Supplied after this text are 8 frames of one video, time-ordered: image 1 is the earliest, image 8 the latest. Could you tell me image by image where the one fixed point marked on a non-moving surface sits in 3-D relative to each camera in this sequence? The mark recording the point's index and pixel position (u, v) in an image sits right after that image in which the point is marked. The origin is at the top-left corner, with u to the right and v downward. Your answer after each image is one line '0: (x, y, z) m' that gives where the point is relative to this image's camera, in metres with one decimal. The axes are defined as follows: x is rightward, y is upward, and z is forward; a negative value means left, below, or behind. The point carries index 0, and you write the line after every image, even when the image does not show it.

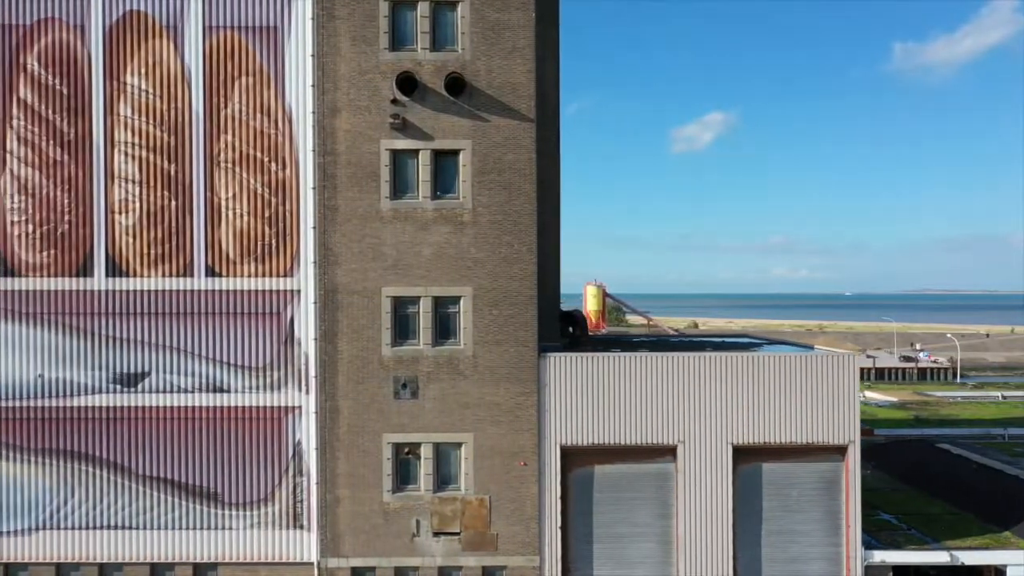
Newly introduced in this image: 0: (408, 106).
0: (-2.9, +5.0, +16.7) m
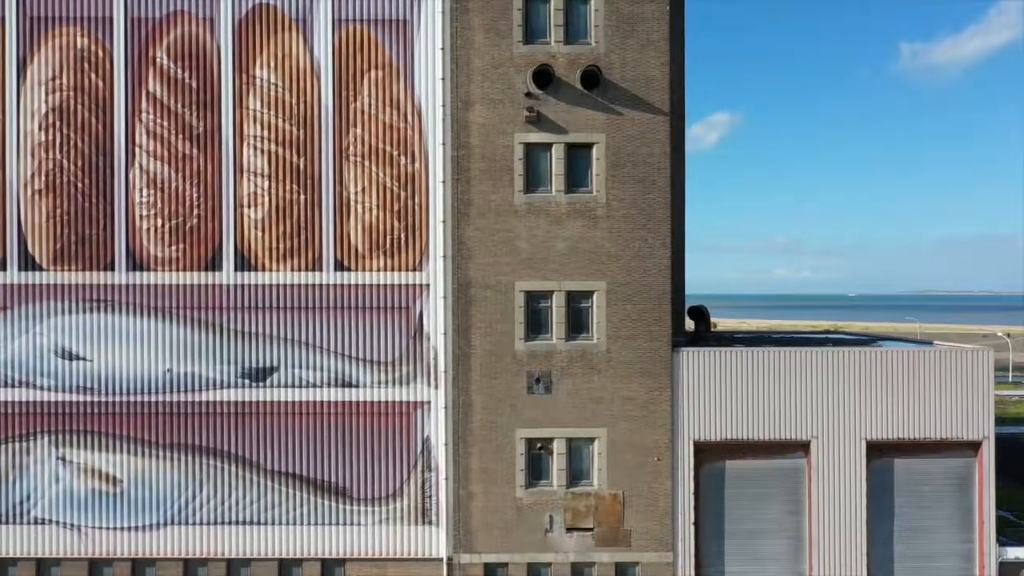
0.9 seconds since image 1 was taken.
0: (+0.8, +5.1, +16.6) m
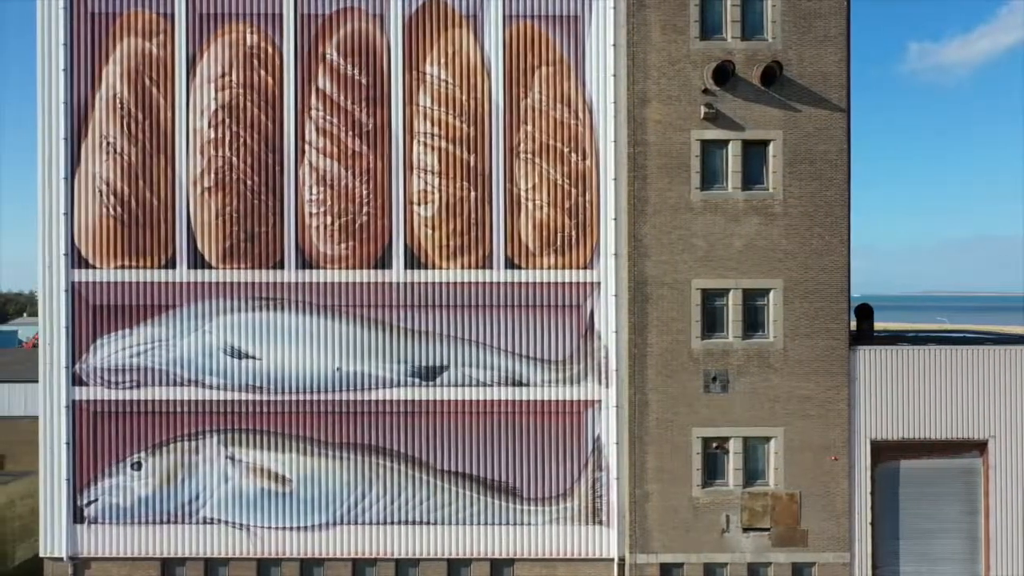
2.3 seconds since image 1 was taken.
0: (+5.6, +5.2, +16.5) m
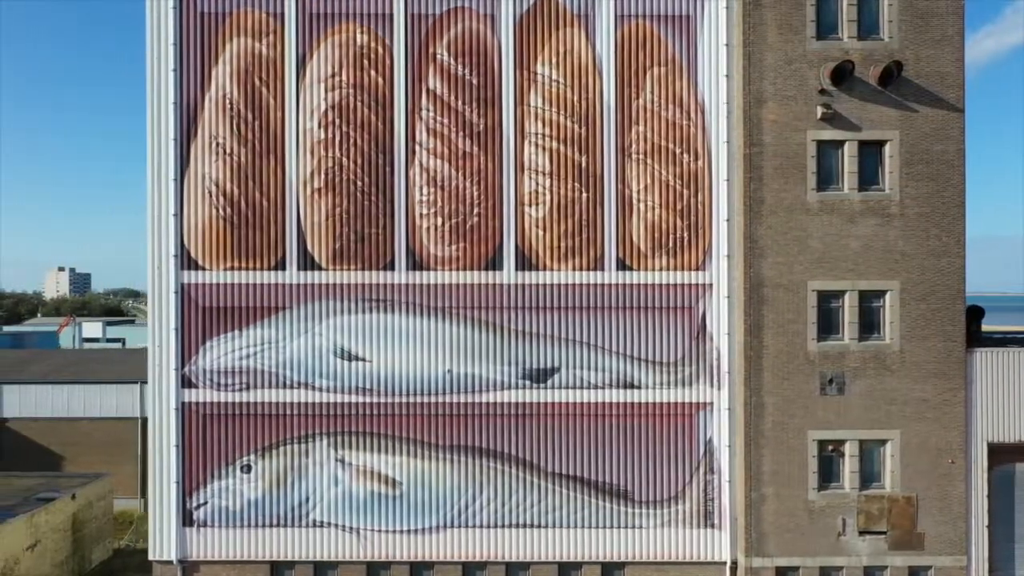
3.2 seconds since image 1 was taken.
0: (+8.7, +5.2, +16.4) m
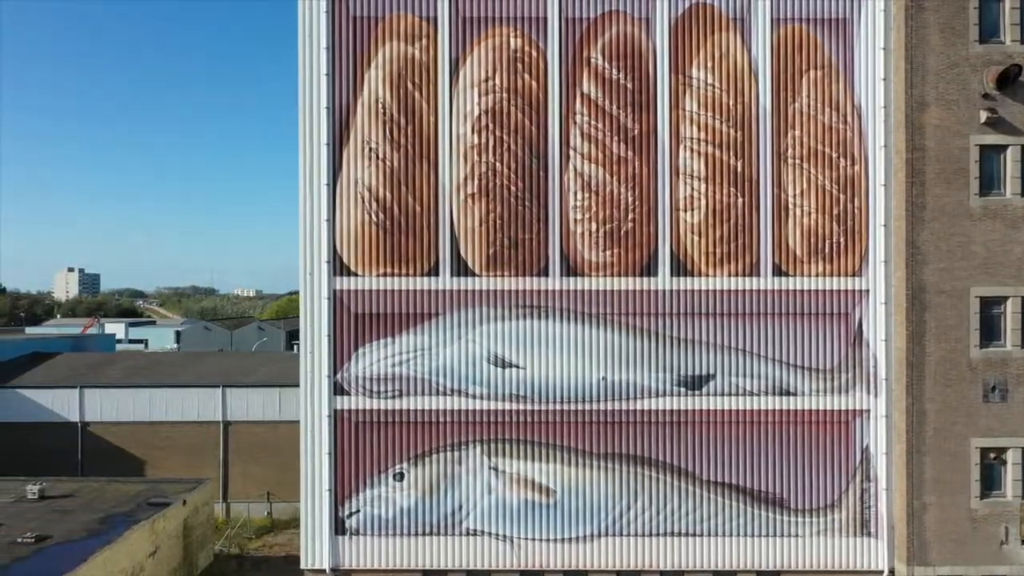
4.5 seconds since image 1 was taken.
0: (+13.0, +5.0, +16.2) m
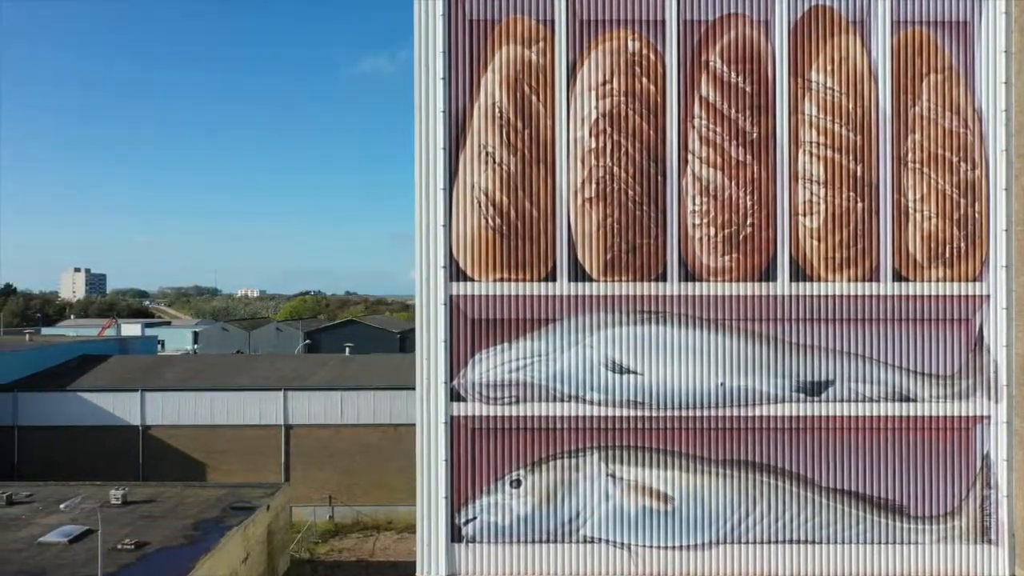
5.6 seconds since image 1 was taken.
0: (+16.2, +4.8, +16.0) m
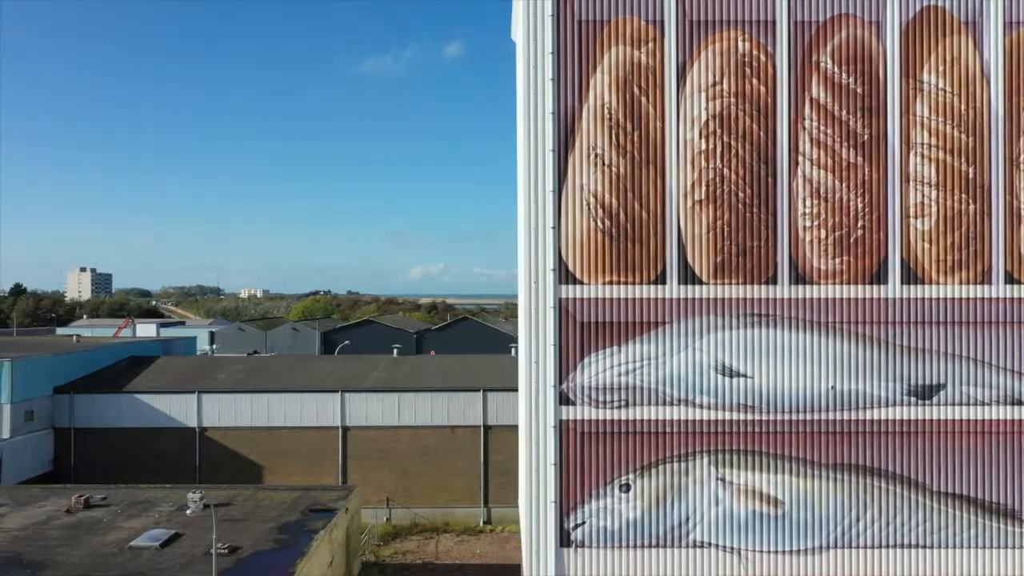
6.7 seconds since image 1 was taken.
0: (+19.1, +4.8, +15.9) m
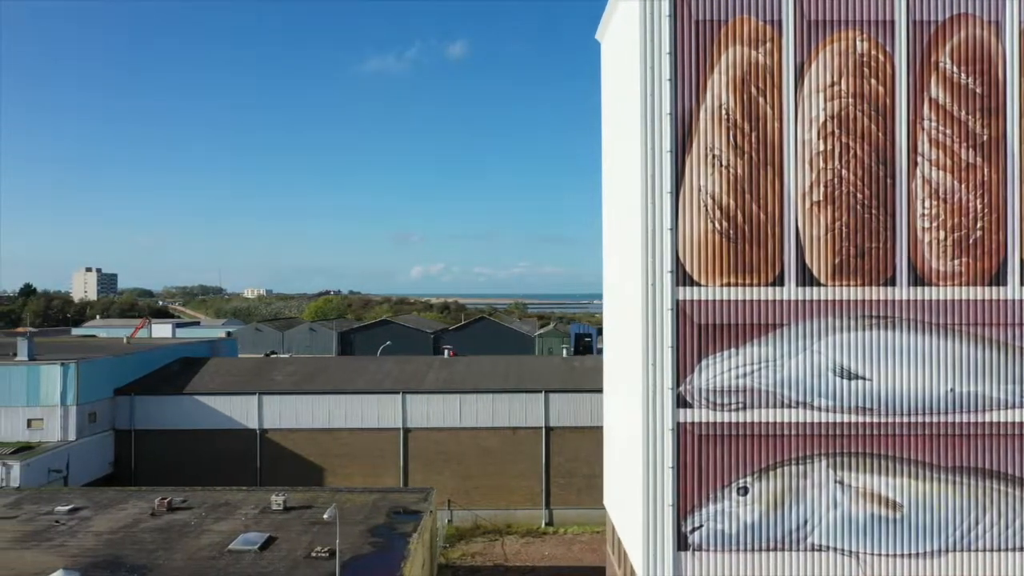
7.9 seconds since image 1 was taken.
0: (+22.3, +4.7, +15.8) m
